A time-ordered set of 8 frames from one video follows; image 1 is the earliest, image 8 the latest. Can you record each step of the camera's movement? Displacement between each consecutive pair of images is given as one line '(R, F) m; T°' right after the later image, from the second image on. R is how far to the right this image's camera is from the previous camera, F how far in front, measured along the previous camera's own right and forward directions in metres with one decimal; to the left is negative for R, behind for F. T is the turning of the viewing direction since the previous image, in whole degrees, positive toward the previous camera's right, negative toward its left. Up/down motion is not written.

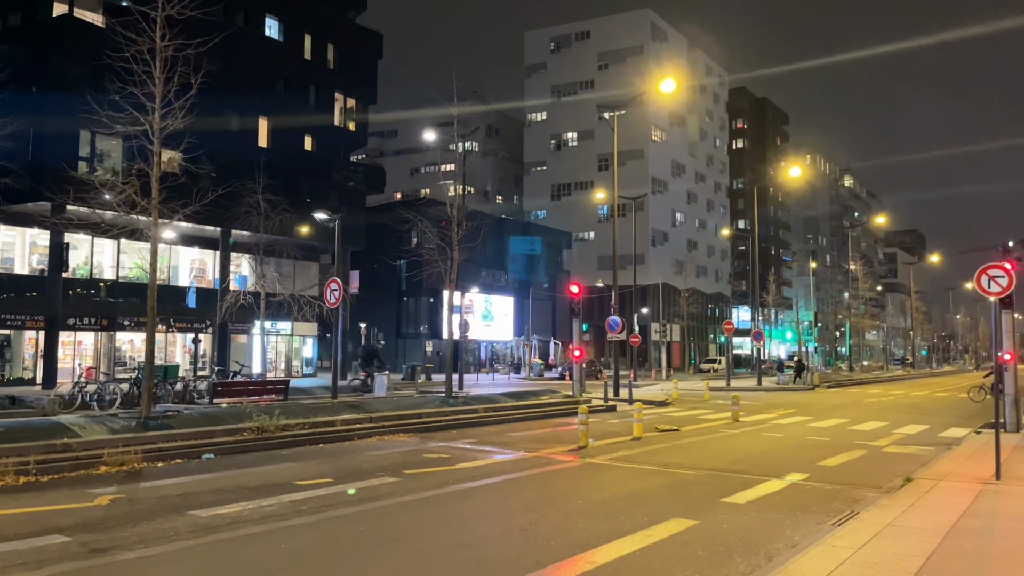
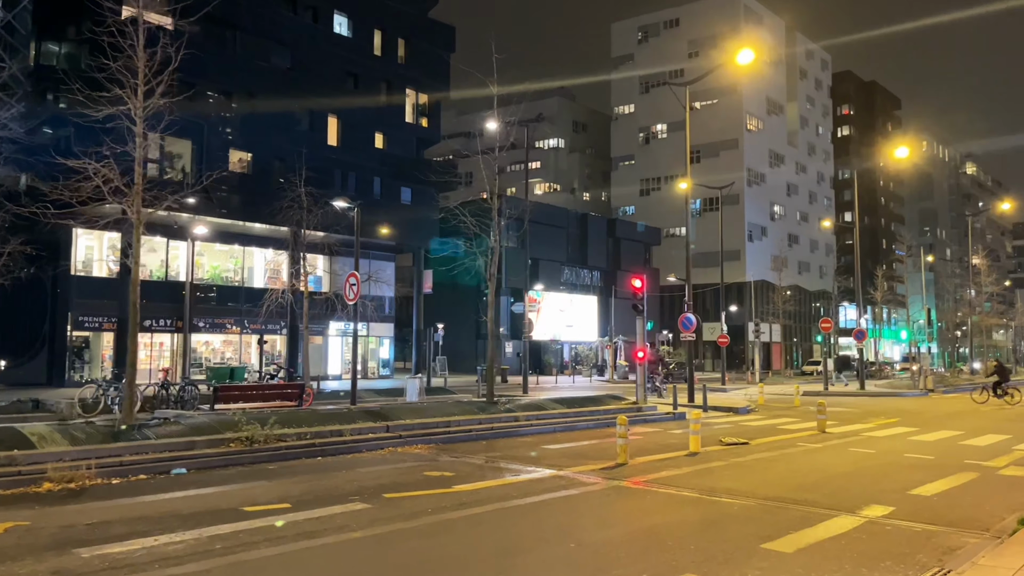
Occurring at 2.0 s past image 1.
(+1.2, +2.1) m; -7°
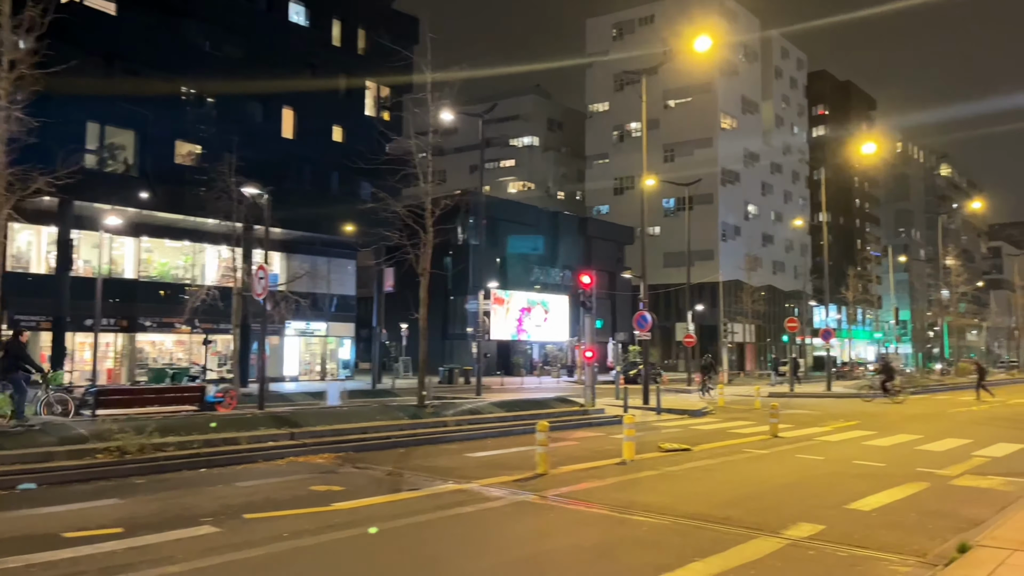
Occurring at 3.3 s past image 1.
(+1.1, +1.2) m; +1°
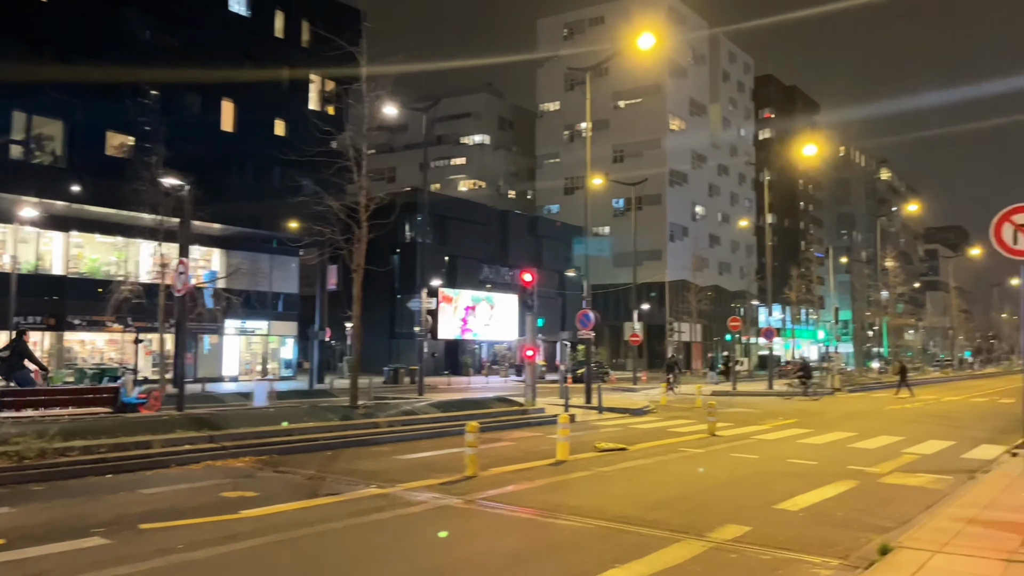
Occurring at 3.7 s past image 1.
(+0.4, +0.3) m; +3°
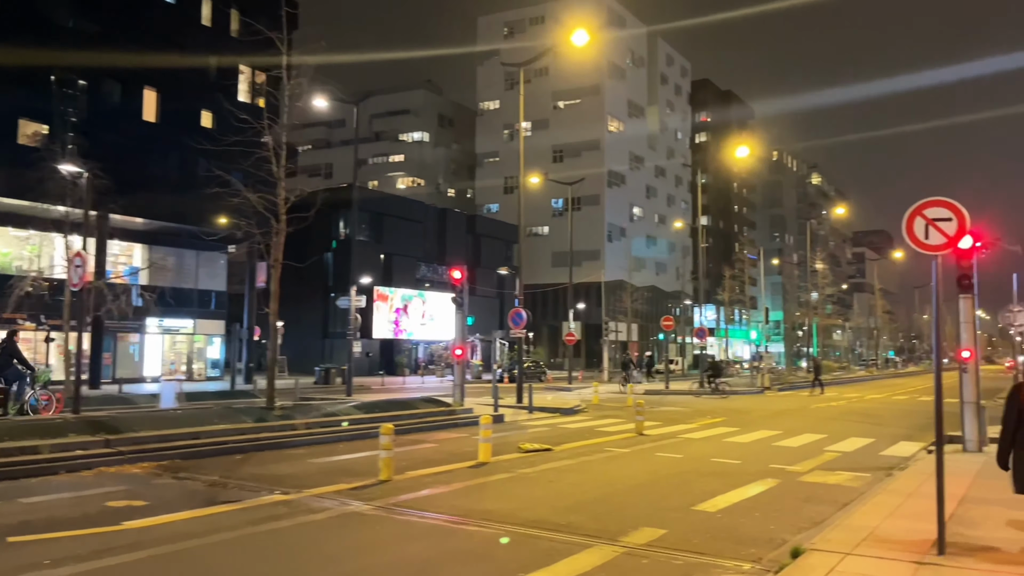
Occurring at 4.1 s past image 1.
(+0.3, +0.4) m; +4°
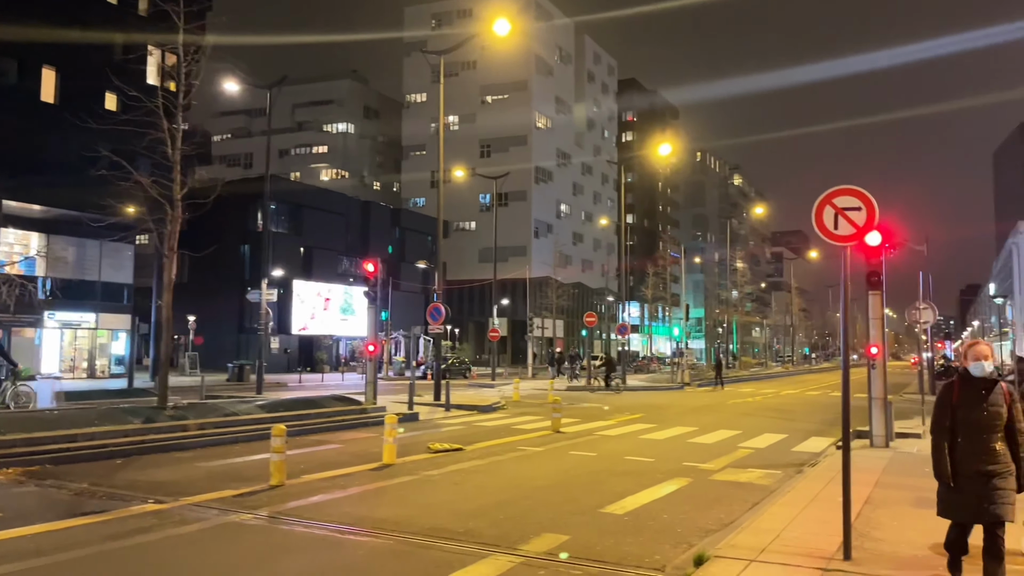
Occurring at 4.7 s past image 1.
(+0.3, +0.5) m; +5°
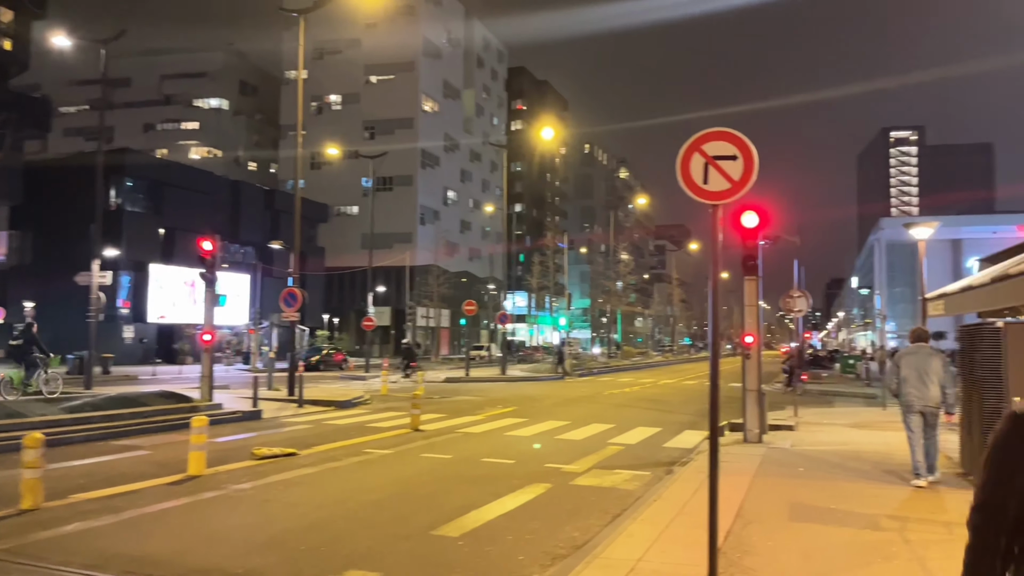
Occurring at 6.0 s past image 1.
(+0.7, +1.5) m; +8°
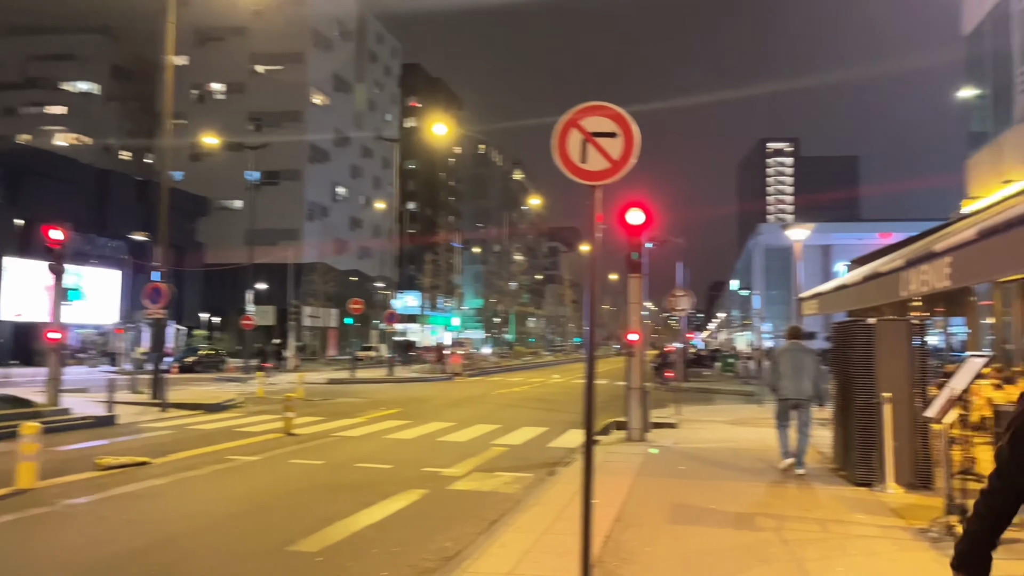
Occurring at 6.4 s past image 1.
(+0.2, +0.5) m; +8°
